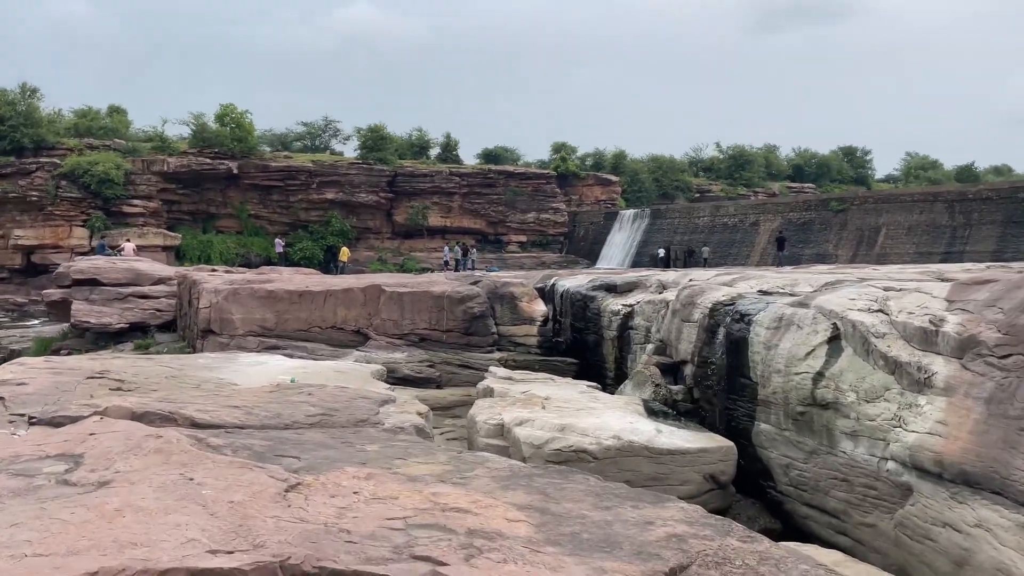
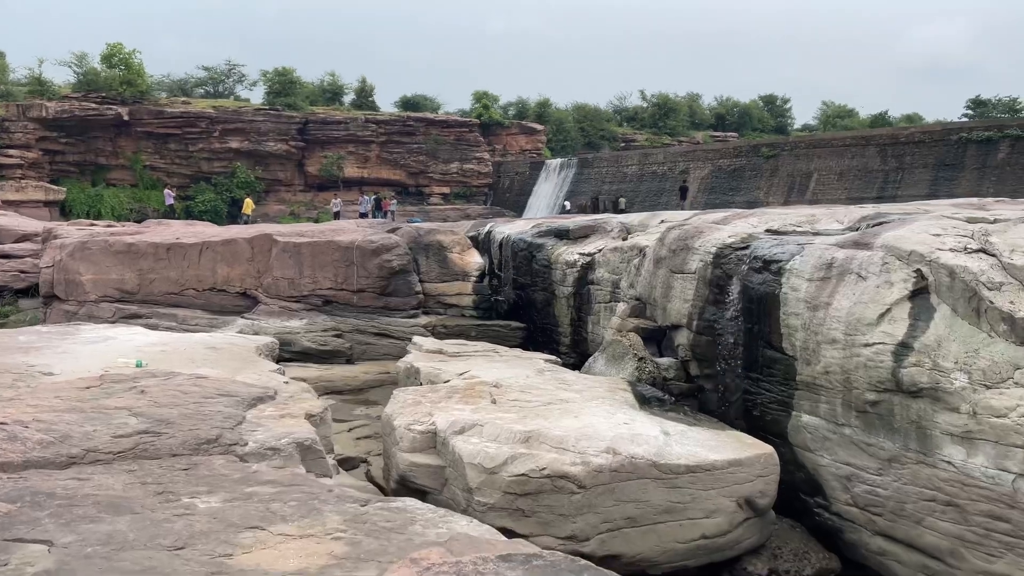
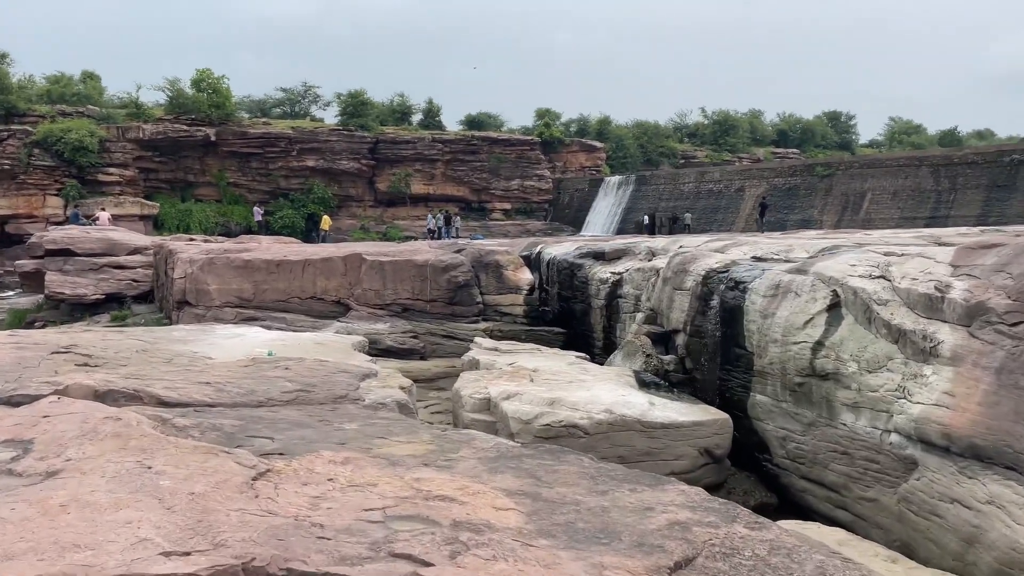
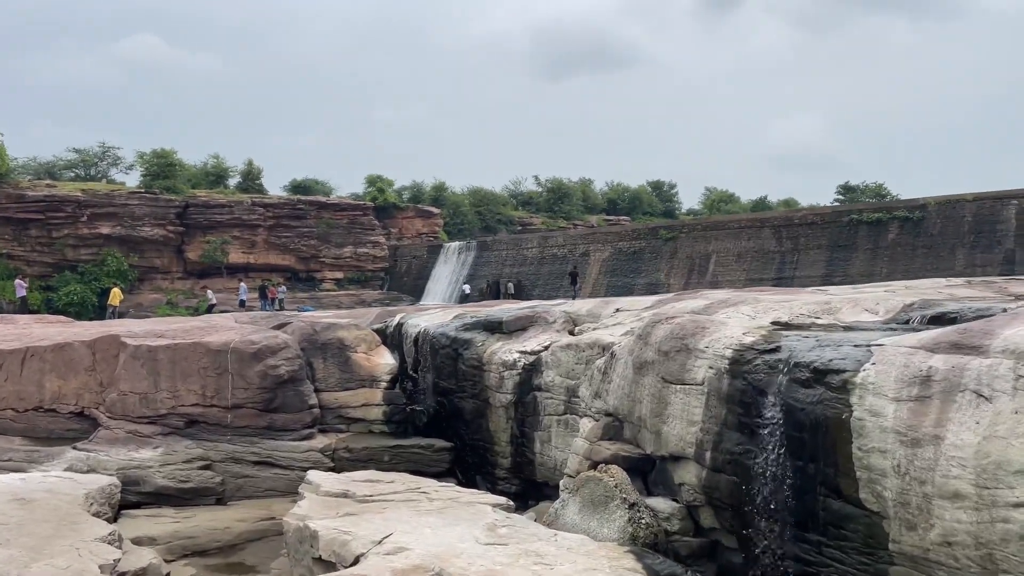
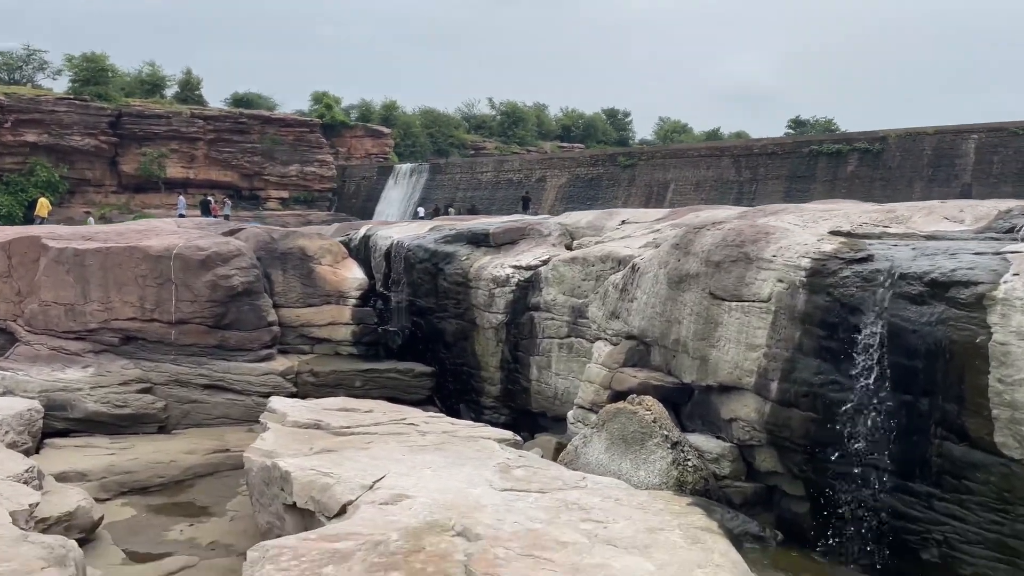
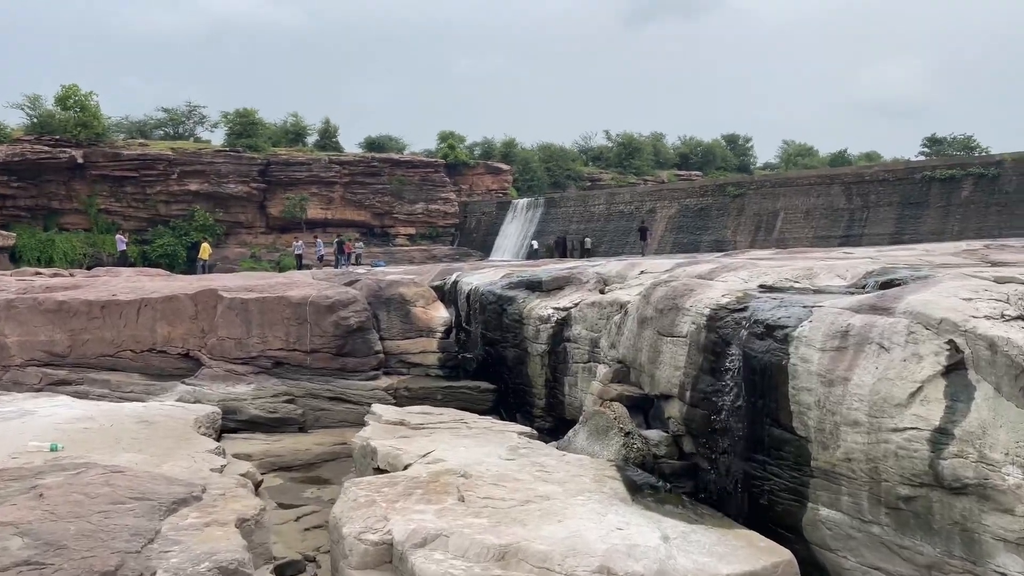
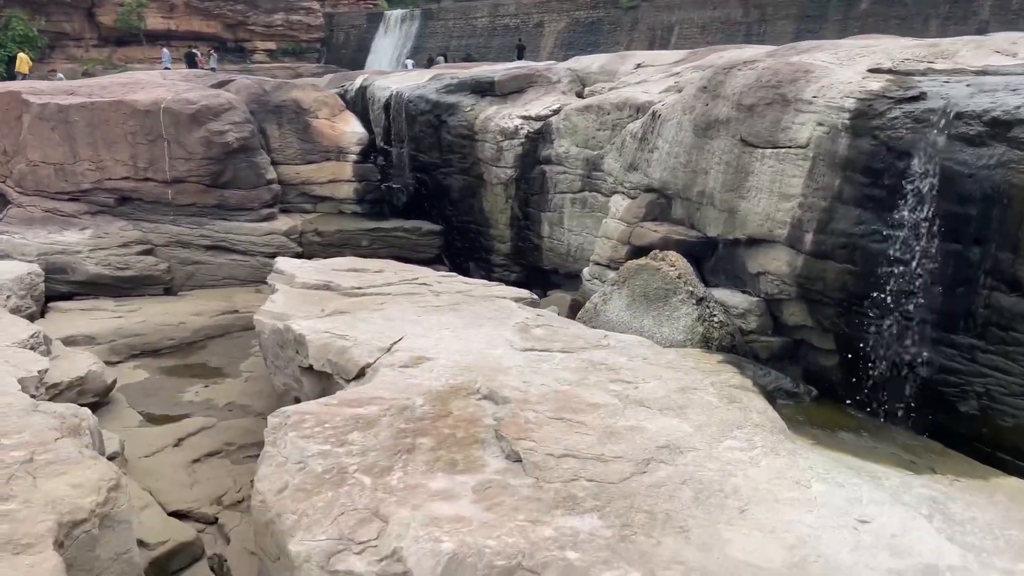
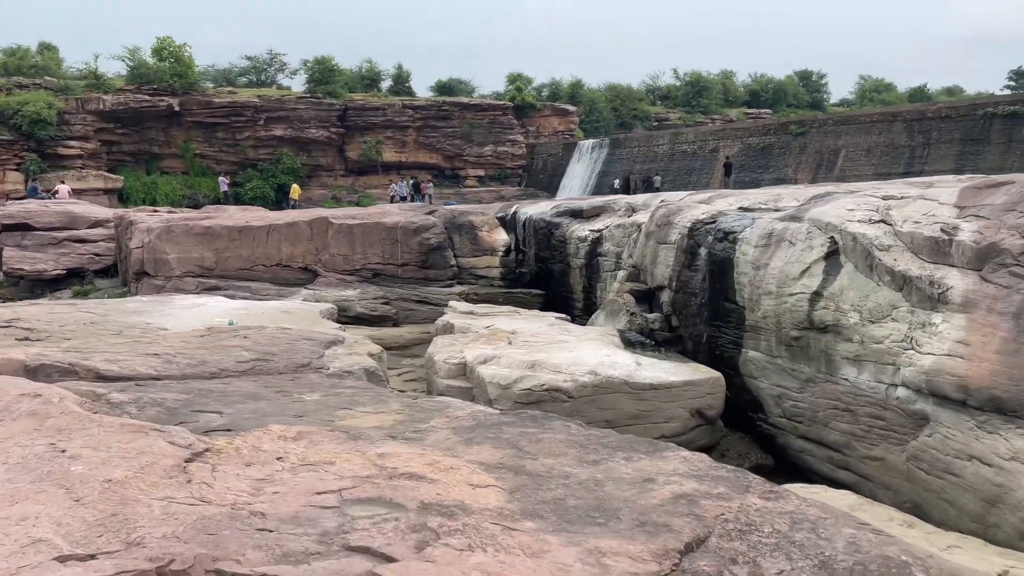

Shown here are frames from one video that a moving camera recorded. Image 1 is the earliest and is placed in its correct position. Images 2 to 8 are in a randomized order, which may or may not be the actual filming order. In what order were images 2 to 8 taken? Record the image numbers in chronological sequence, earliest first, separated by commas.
3, 8, 2, 6, 4, 5, 7
